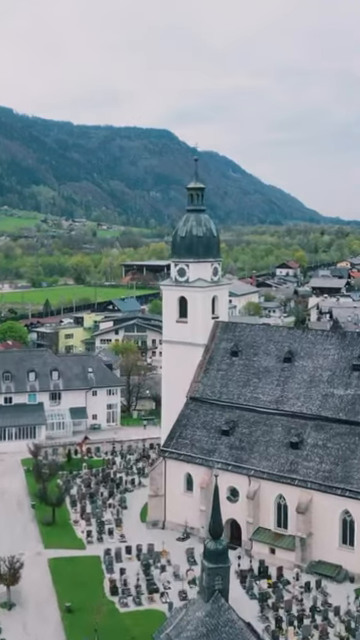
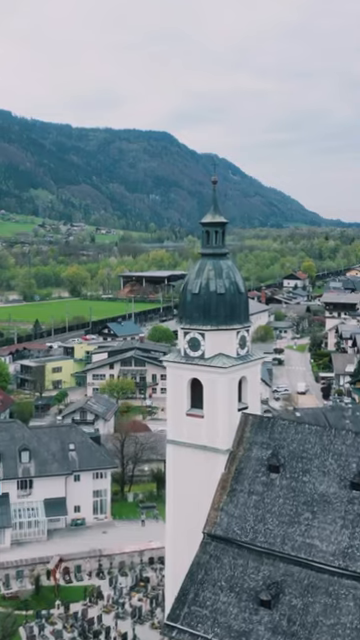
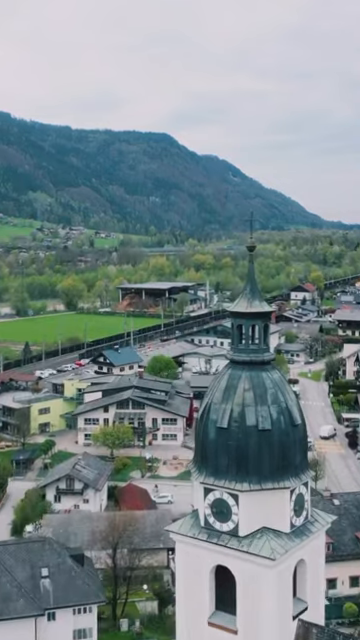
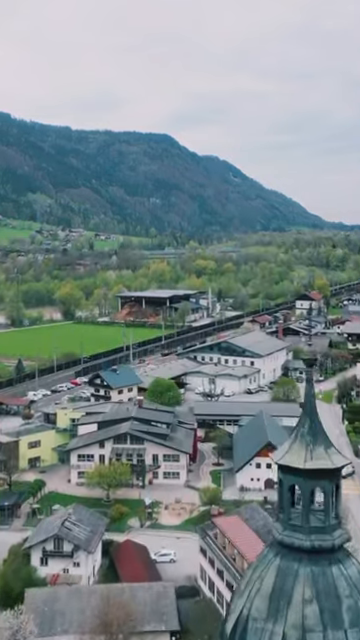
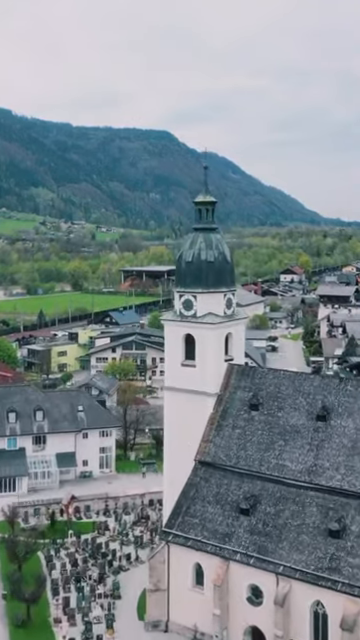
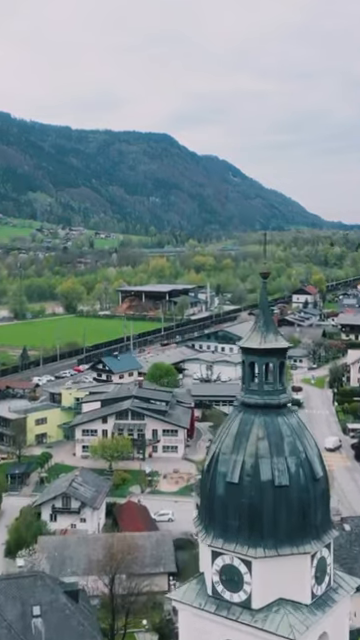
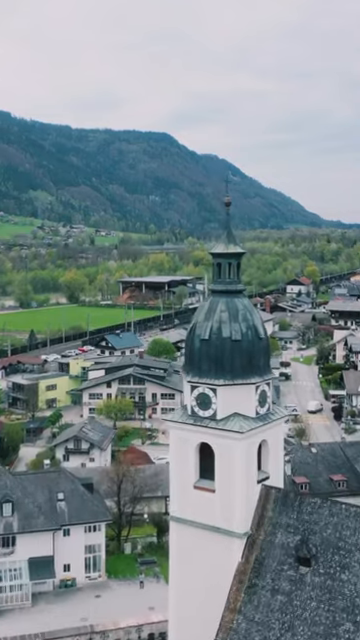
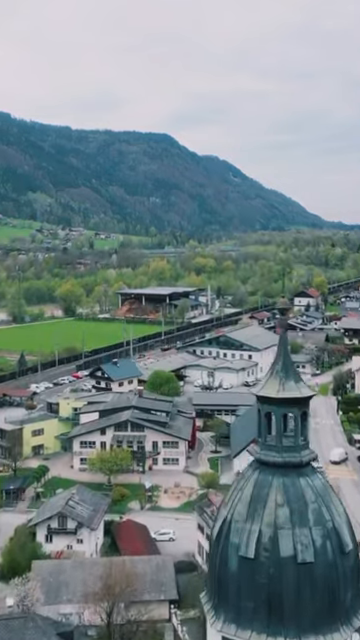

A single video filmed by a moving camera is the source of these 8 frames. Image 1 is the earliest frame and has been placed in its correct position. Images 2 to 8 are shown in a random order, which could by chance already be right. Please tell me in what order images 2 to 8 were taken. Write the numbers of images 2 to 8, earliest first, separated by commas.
5, 2, 7, 3, 6, 8, 4
